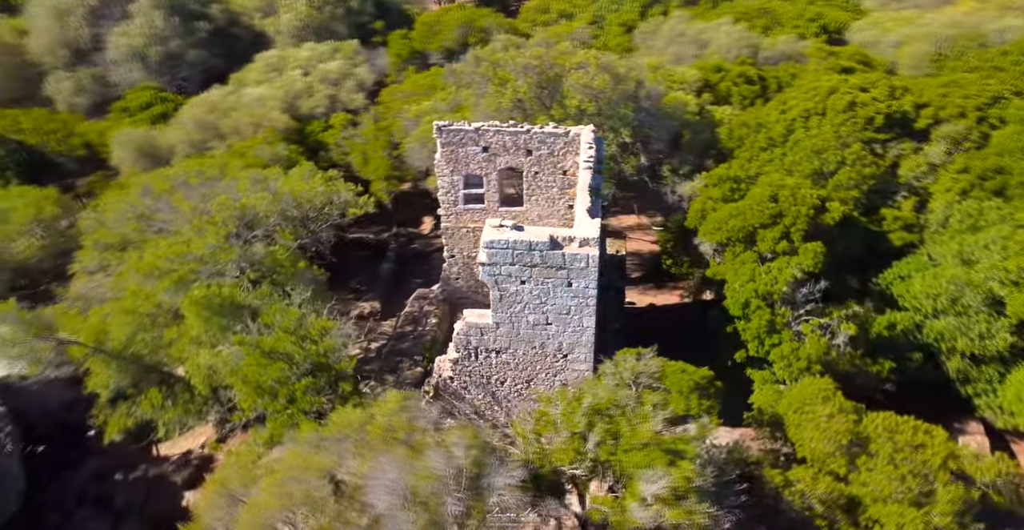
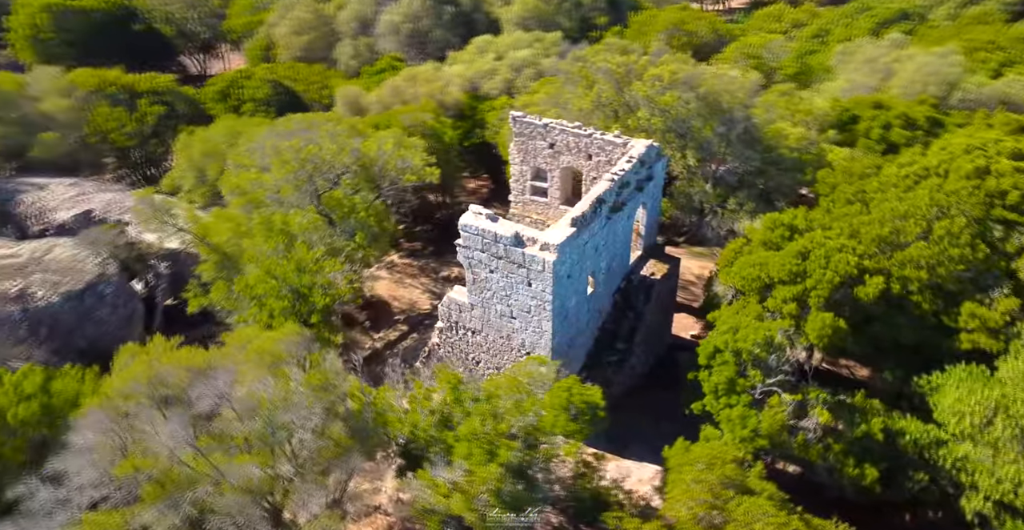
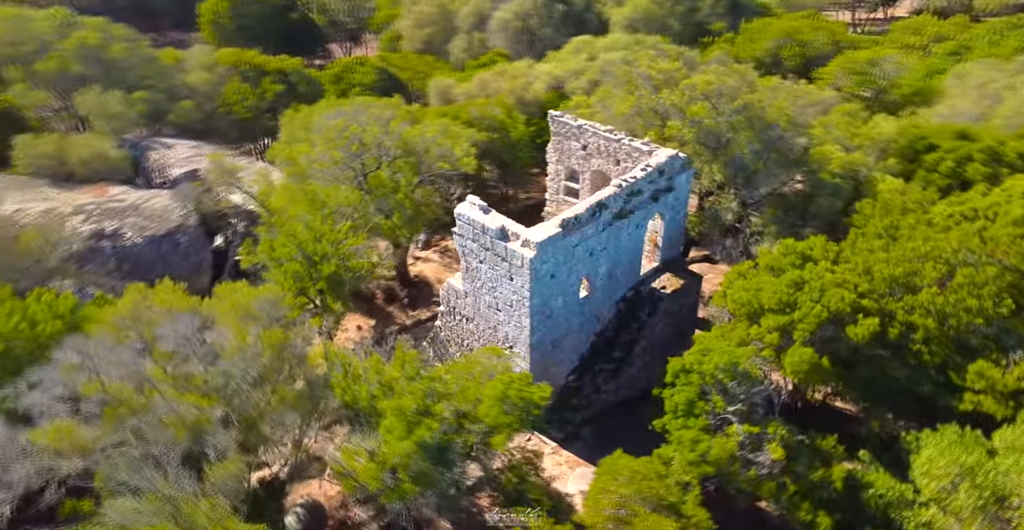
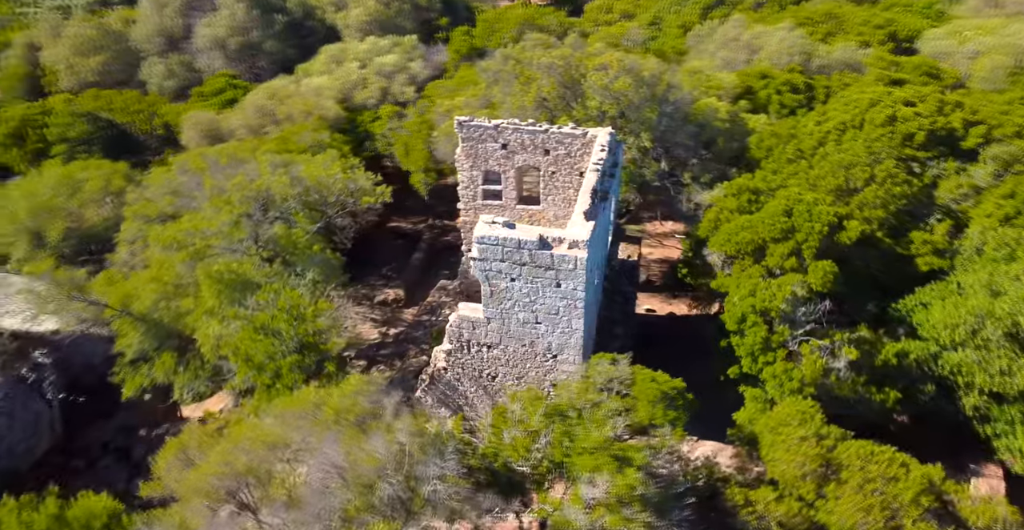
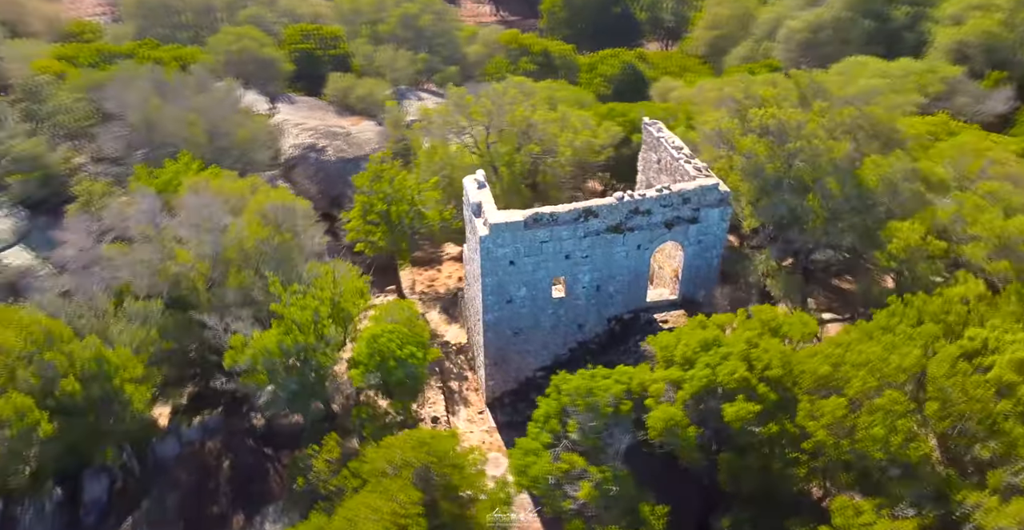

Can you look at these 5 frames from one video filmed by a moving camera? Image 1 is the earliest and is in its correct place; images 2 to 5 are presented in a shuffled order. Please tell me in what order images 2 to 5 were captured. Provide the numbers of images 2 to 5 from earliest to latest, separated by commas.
4, 2, 3, 5
